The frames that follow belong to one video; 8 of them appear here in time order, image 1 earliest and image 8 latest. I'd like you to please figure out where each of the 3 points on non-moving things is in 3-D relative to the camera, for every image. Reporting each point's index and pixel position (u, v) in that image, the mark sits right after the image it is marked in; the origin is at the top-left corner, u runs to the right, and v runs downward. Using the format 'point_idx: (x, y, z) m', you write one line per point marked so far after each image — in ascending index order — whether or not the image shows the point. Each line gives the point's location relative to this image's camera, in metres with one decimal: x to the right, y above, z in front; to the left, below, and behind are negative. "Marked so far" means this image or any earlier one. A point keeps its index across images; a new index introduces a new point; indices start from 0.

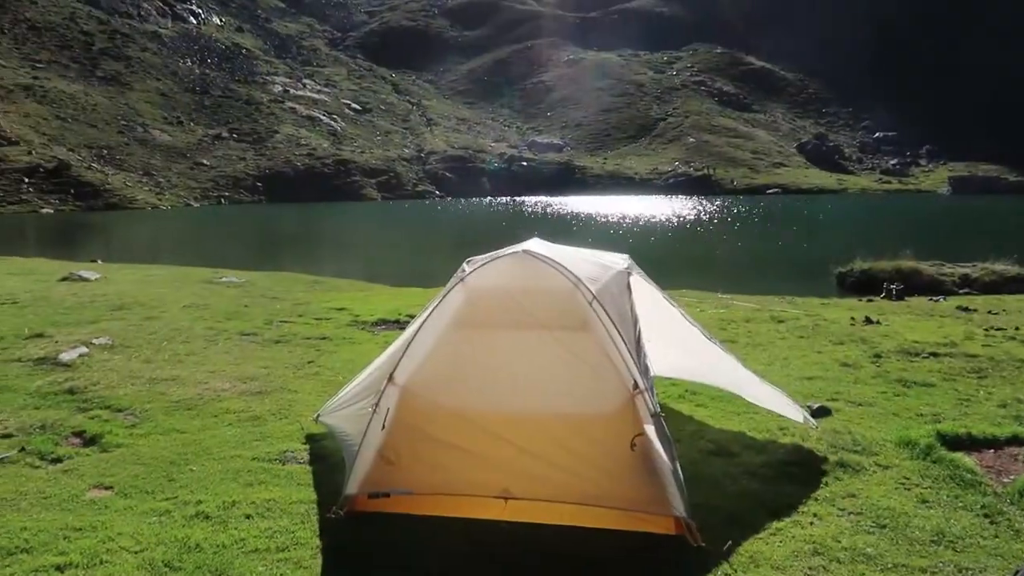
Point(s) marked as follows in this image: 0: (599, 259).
0: (+1.0, +0.3, +9.3) m
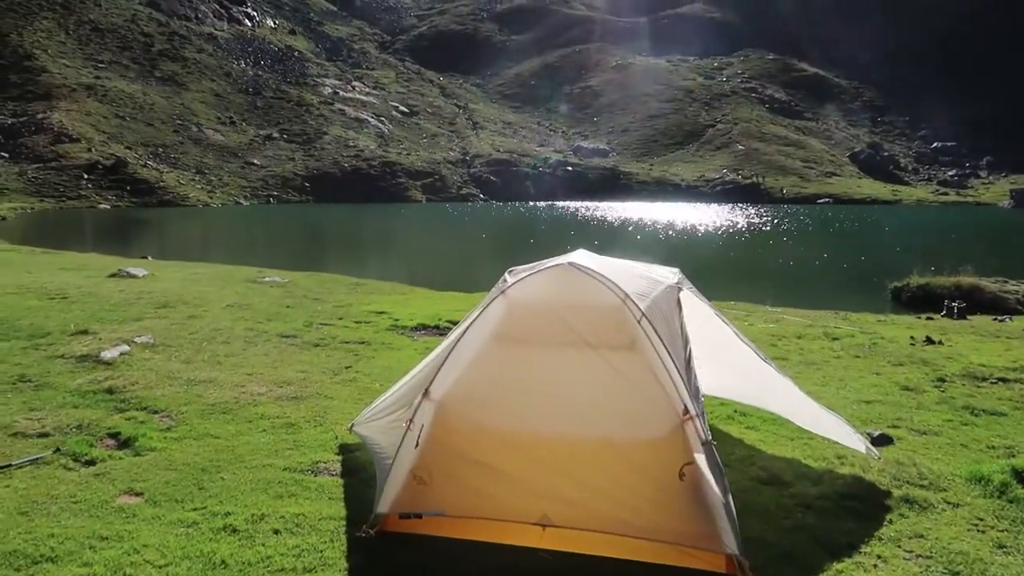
0: (+1.5, +0.2, +8.8) m
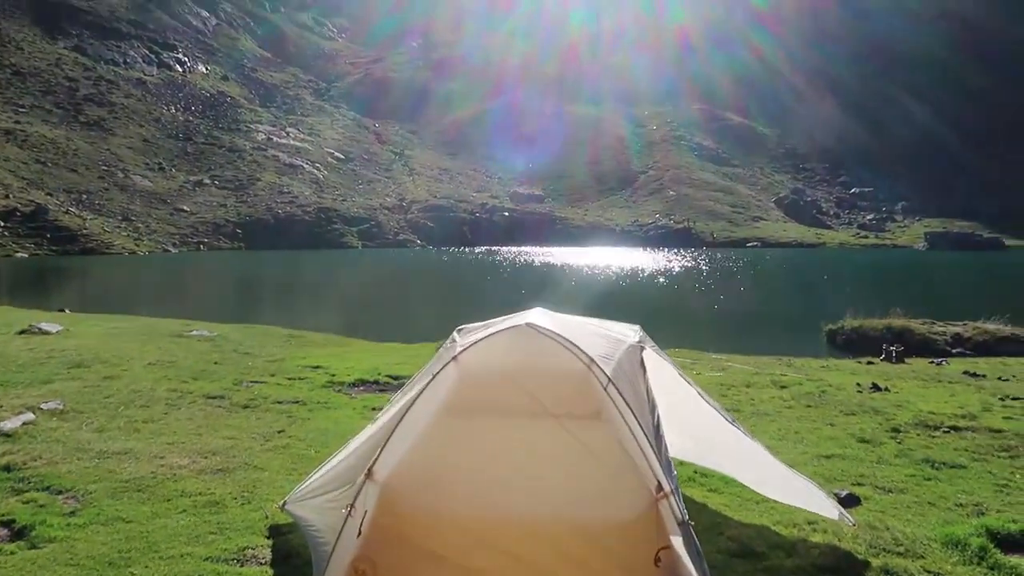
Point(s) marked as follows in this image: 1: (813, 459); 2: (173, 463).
0: (+1.0, -0.4, +8.2) m
1: (+4.4, -2.5, +11.4) m
2: (-4.8, -2.5, +11.0) m
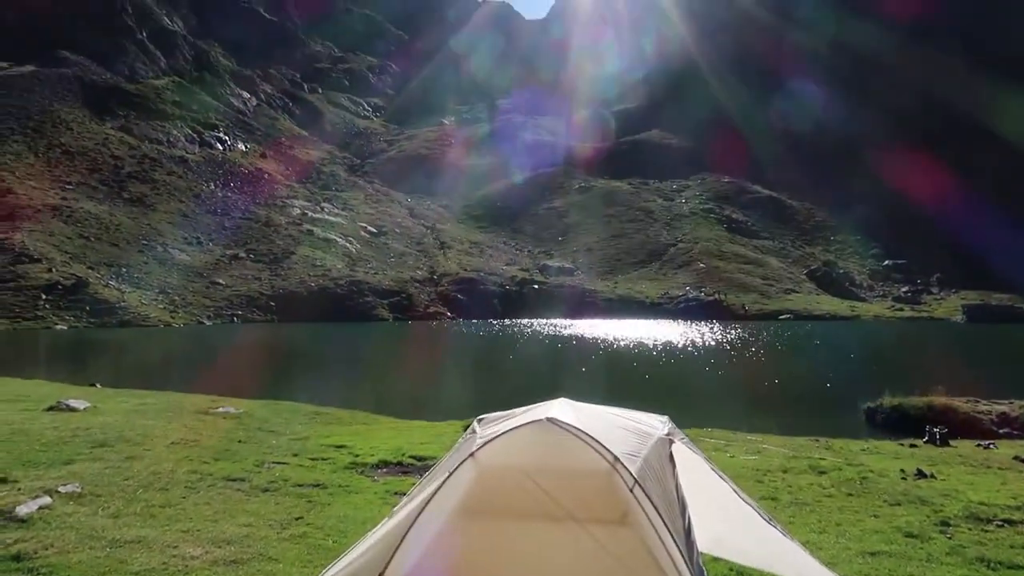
0: (+1.2, -1.3, +7.9) m
1: (+4.8, -3.7, +10.7) m
2: (-4.5, -3.6, +10.6) m
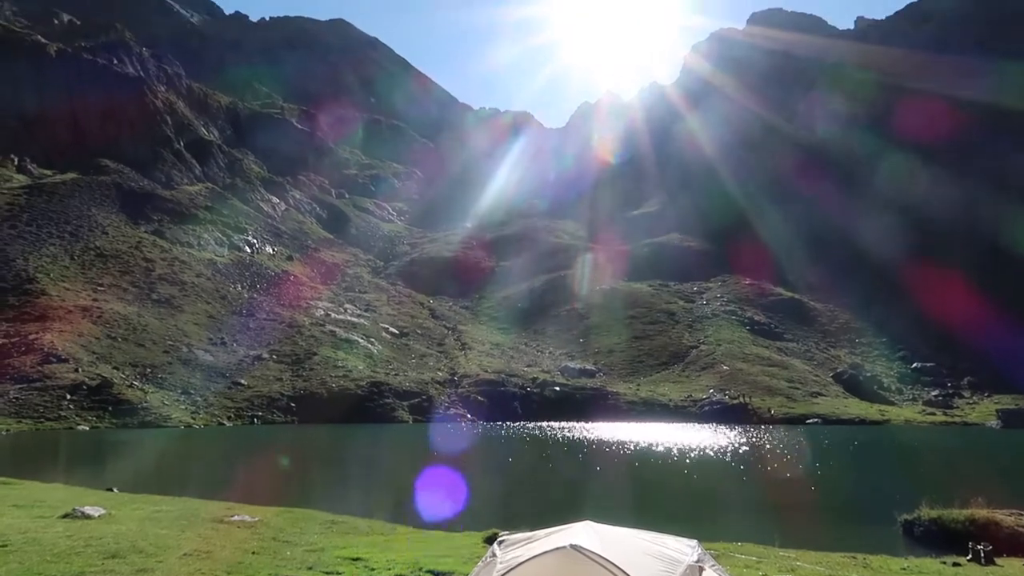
0: (+1.4, -2.5, +7.5) m
1: (+5.0, -5.2, +10.0) m
2: (-4.2, -5.1, +10.2) m
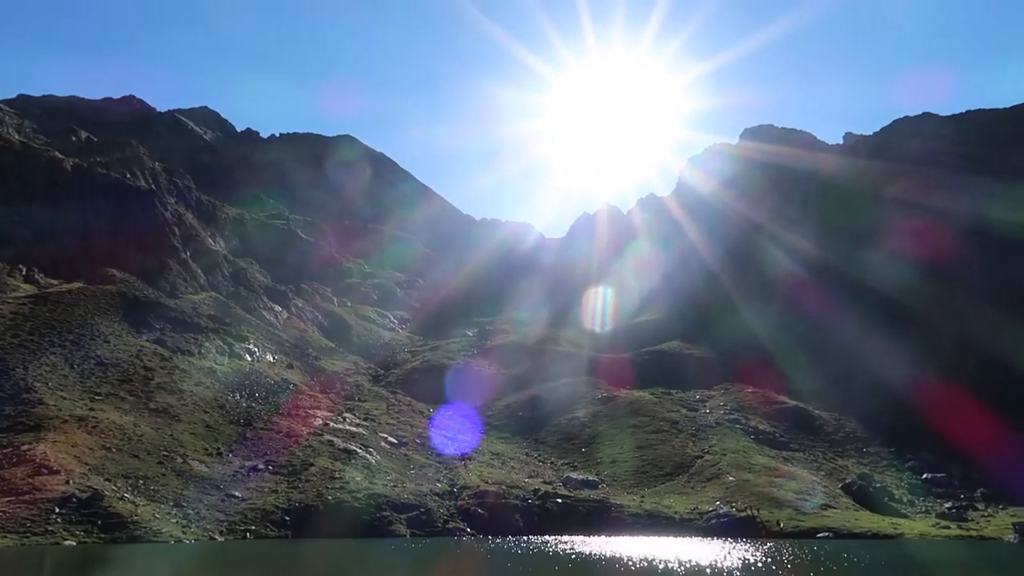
0: (+1.7, -3.5, +7.3) m
1: (+5.3, -6.5, +9.4) m
2: (-3.9, -6.5, +9.6) m
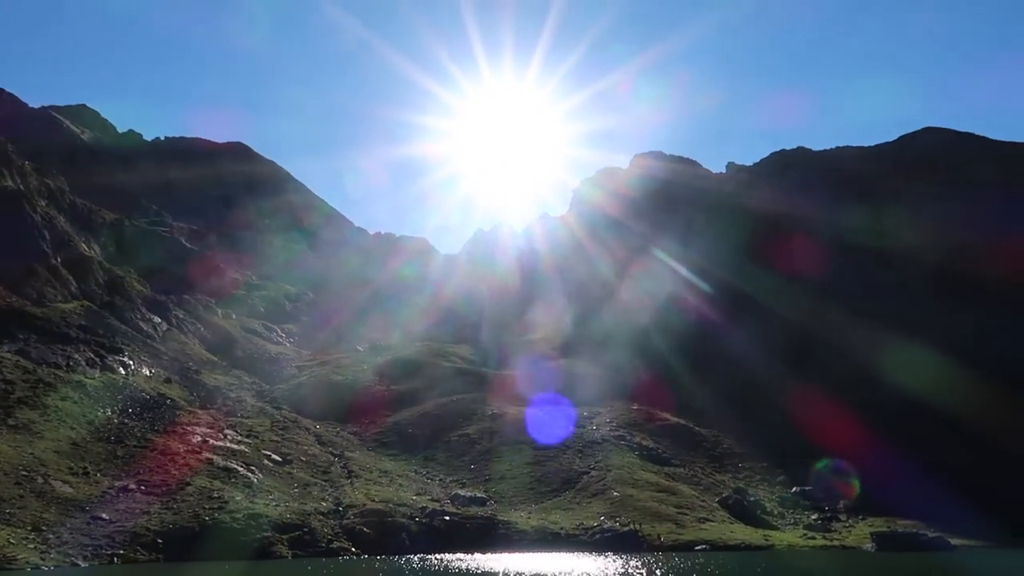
0: (+0.8, -4.0, +8.2) m
1: (+4.1, -7.1, +10.6) m
2: (-5.1, -6.8, +9.5) m
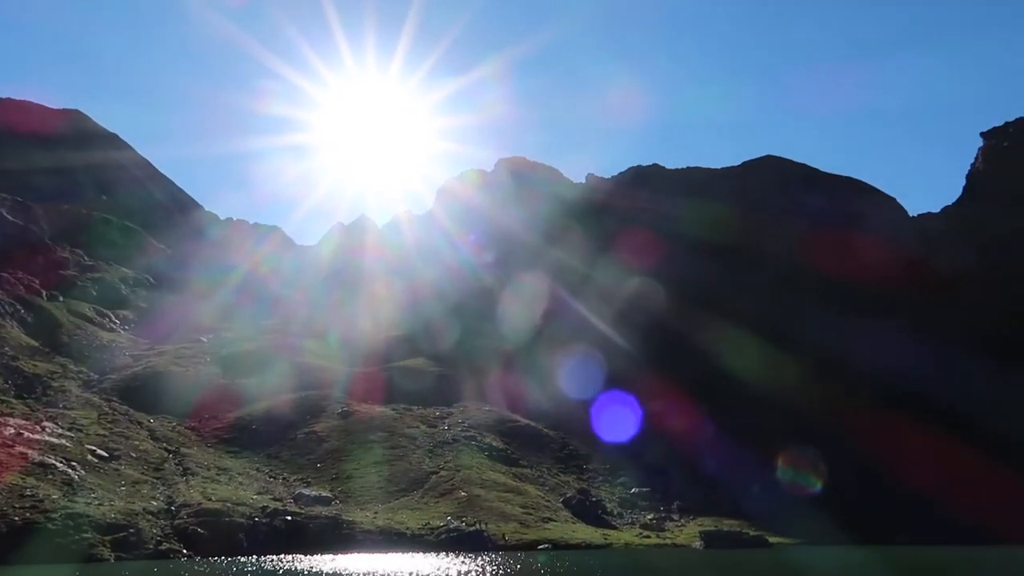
0: (-0.7, -3.9, +7.9) m
1: (+1.8, -7.2, +10.9) m
2: (-6.9, -6.4, +8.2) m
